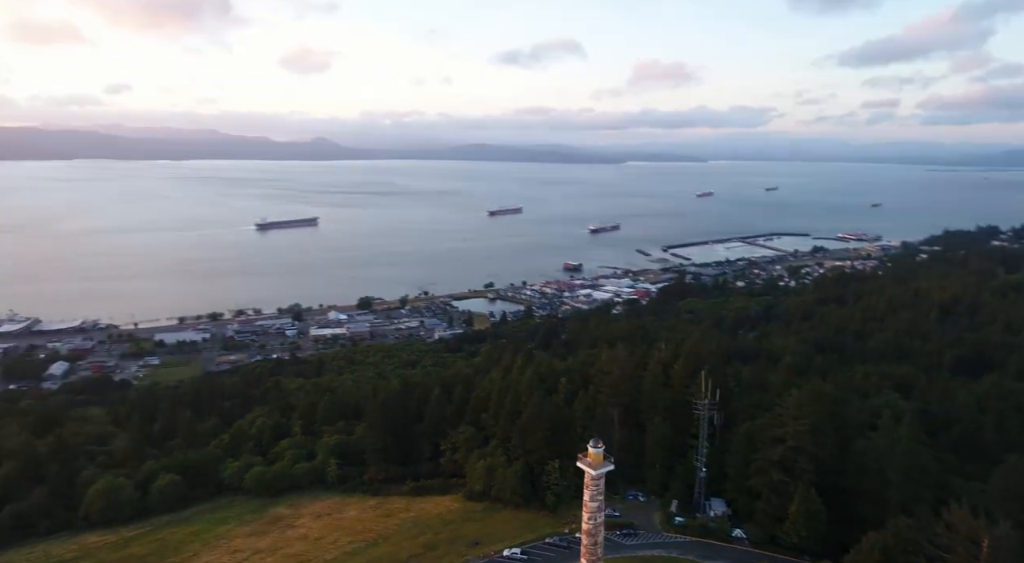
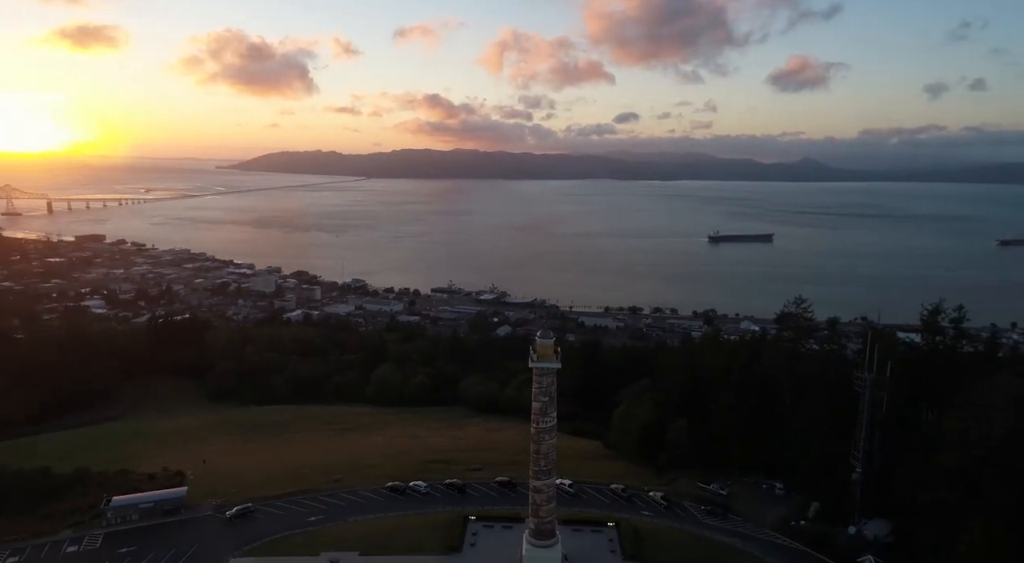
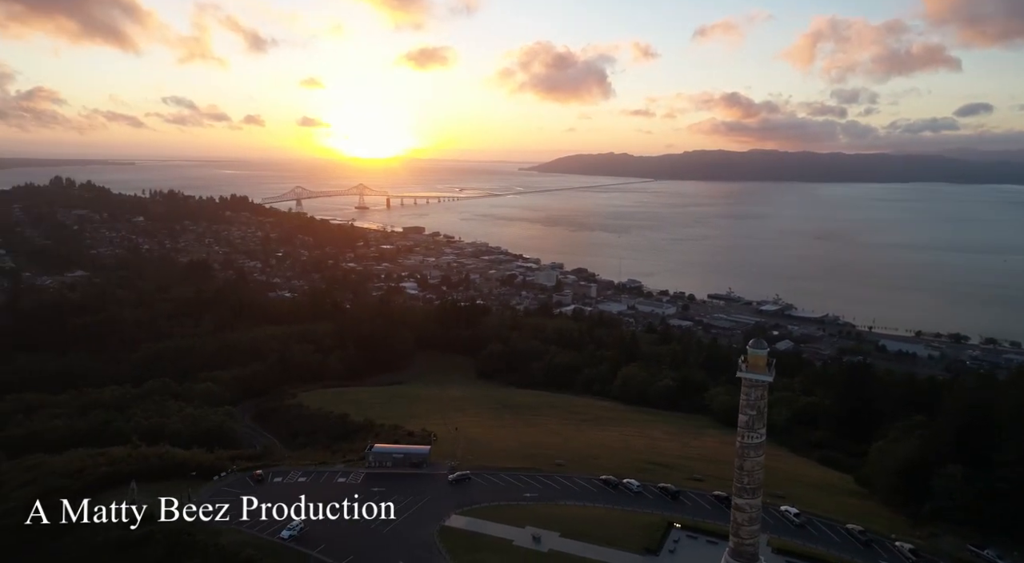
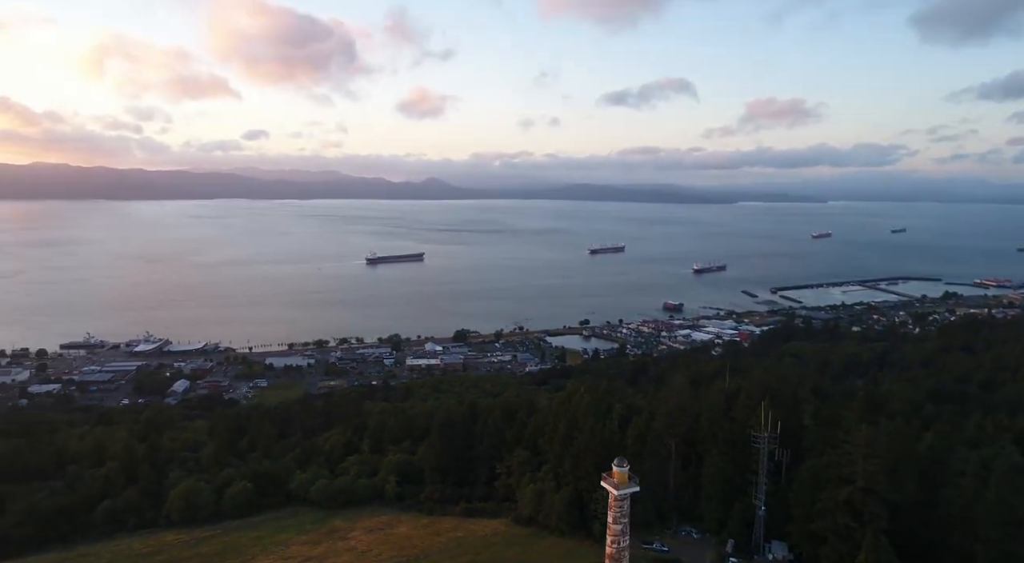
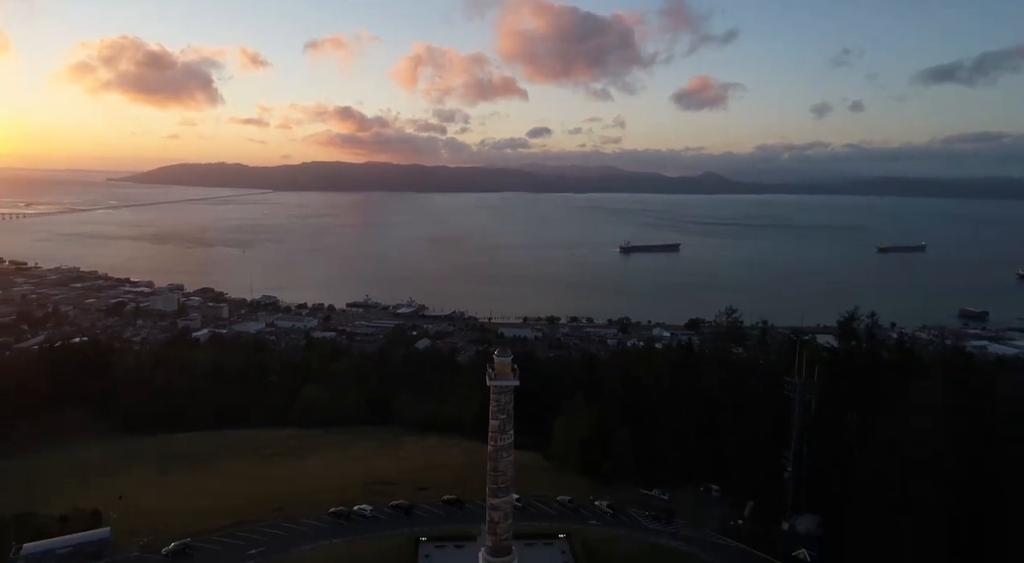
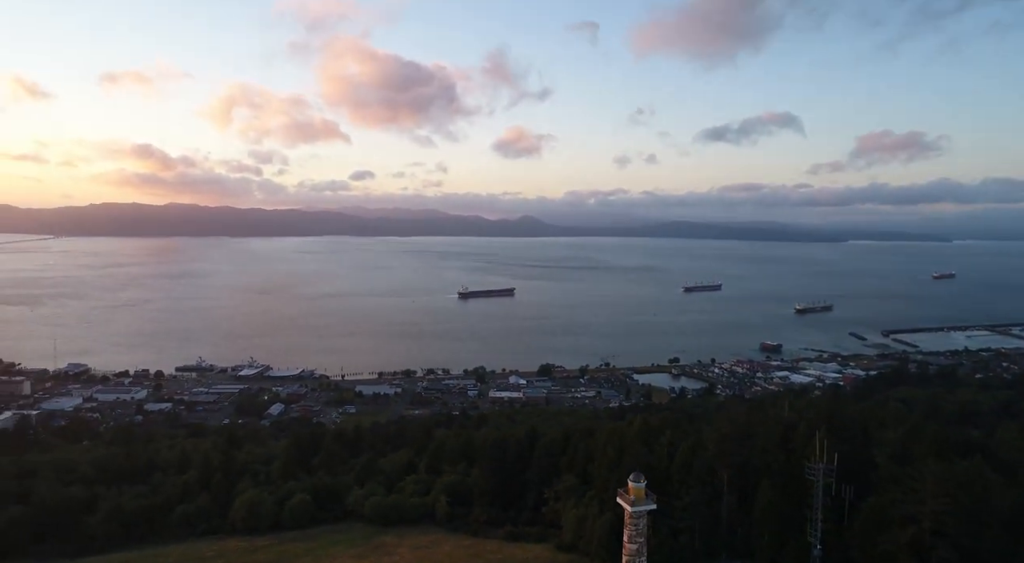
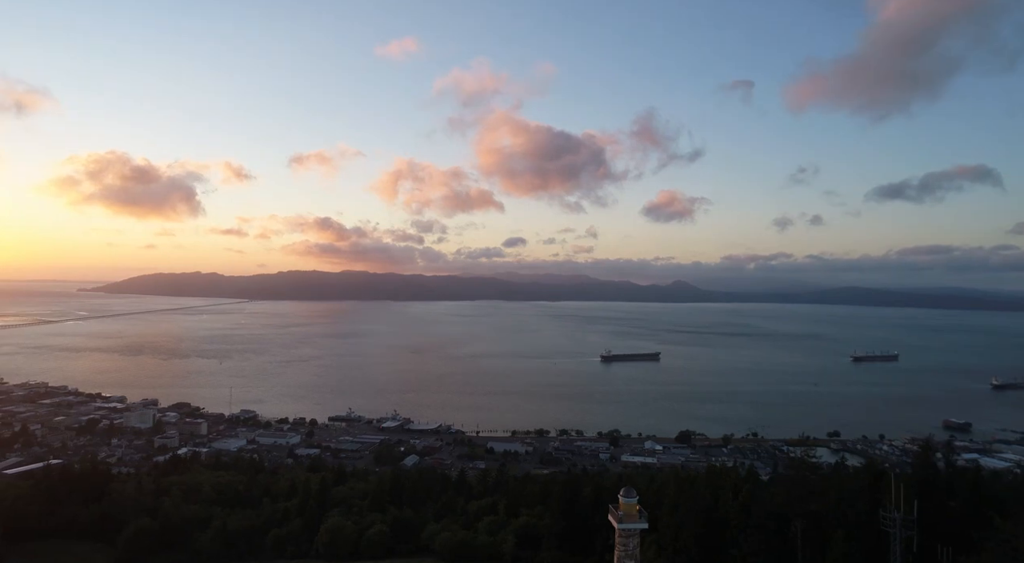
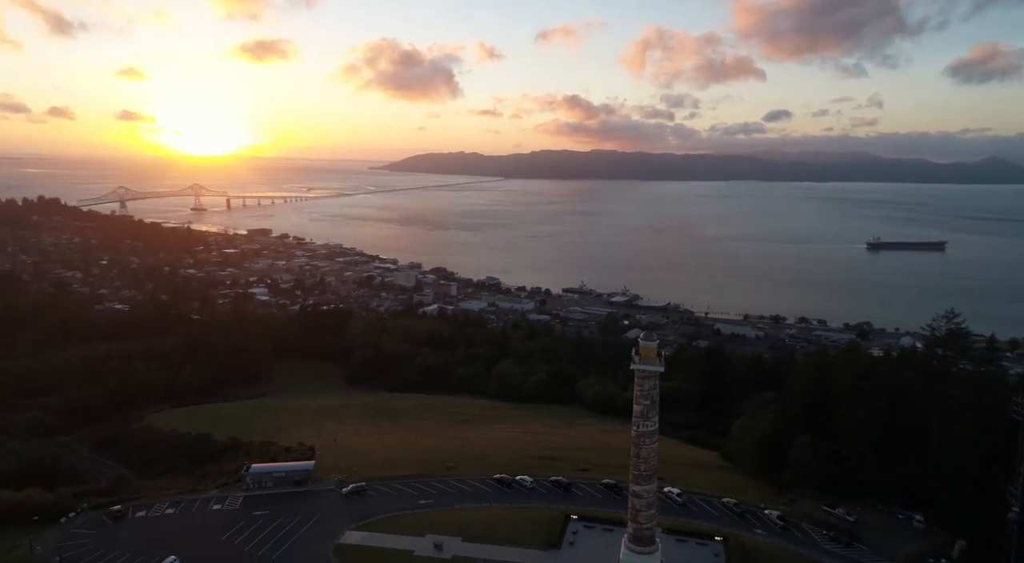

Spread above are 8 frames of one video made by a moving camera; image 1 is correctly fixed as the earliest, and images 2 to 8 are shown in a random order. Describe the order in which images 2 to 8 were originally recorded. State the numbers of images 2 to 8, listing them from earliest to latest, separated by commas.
4, 6, 7, 5, 2, 8, 3
